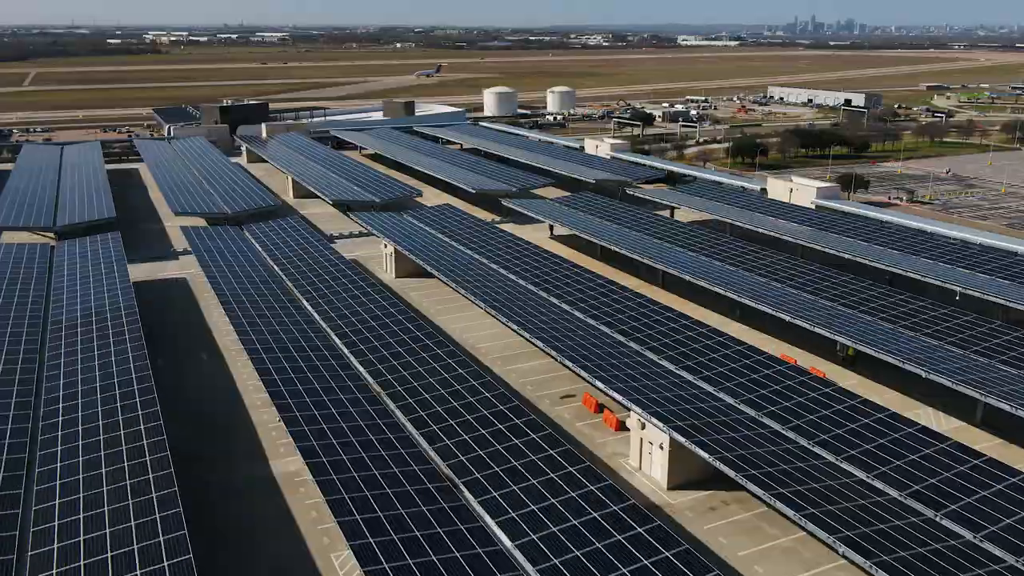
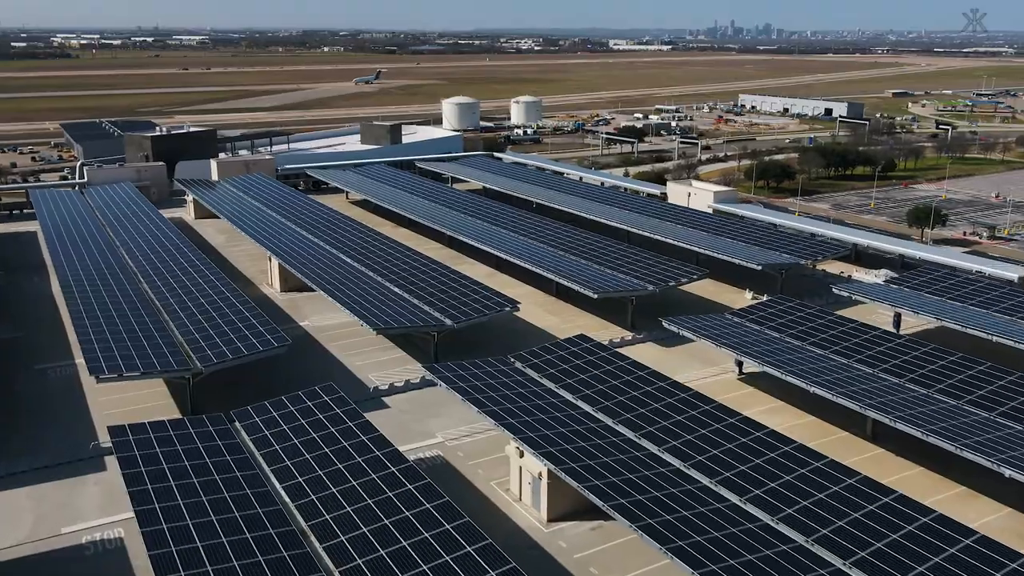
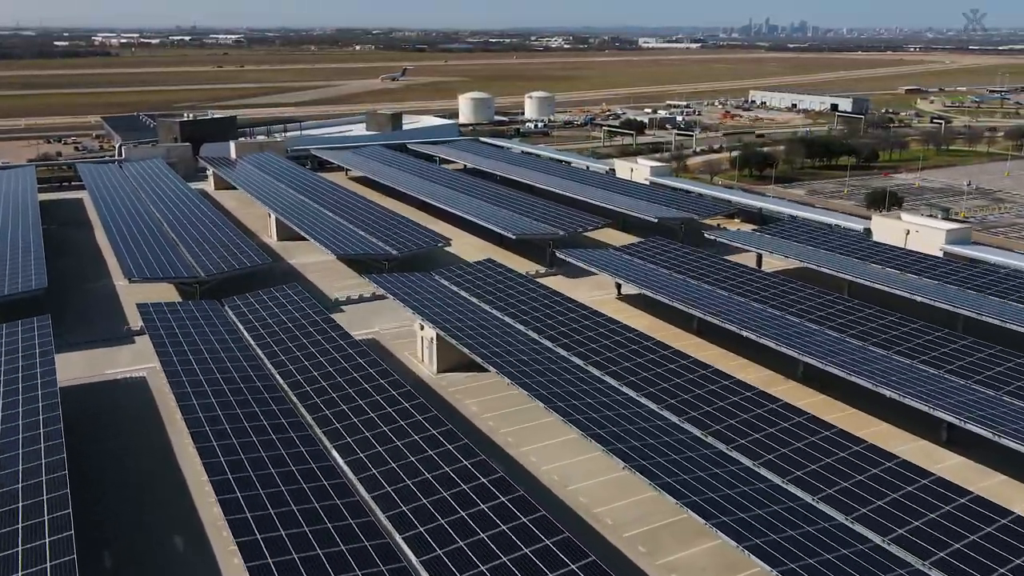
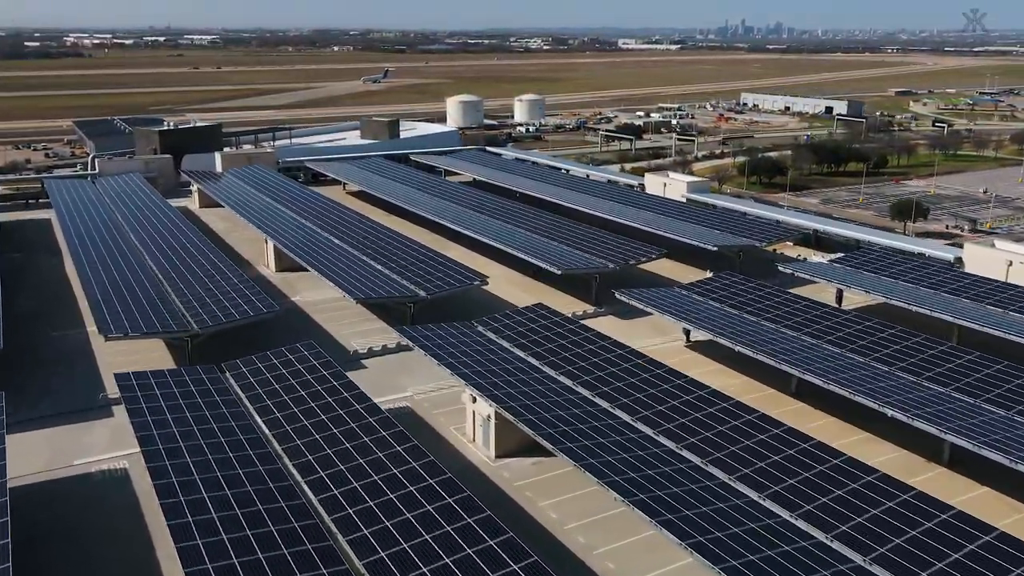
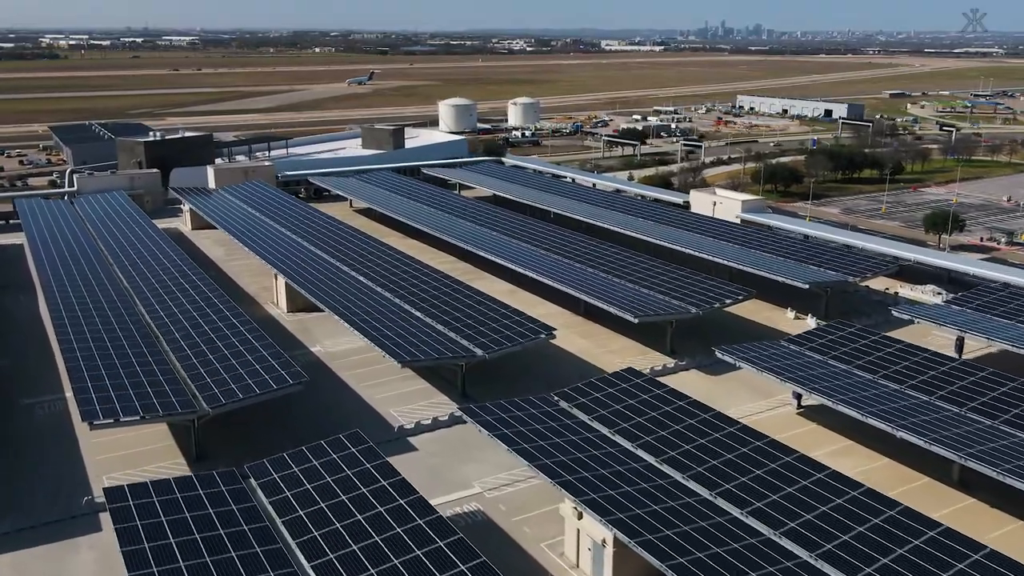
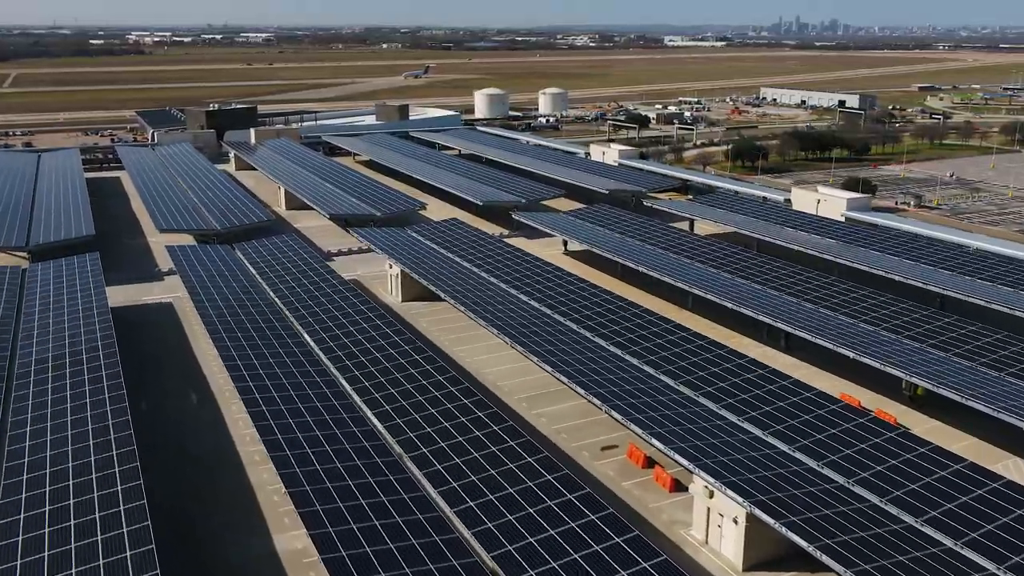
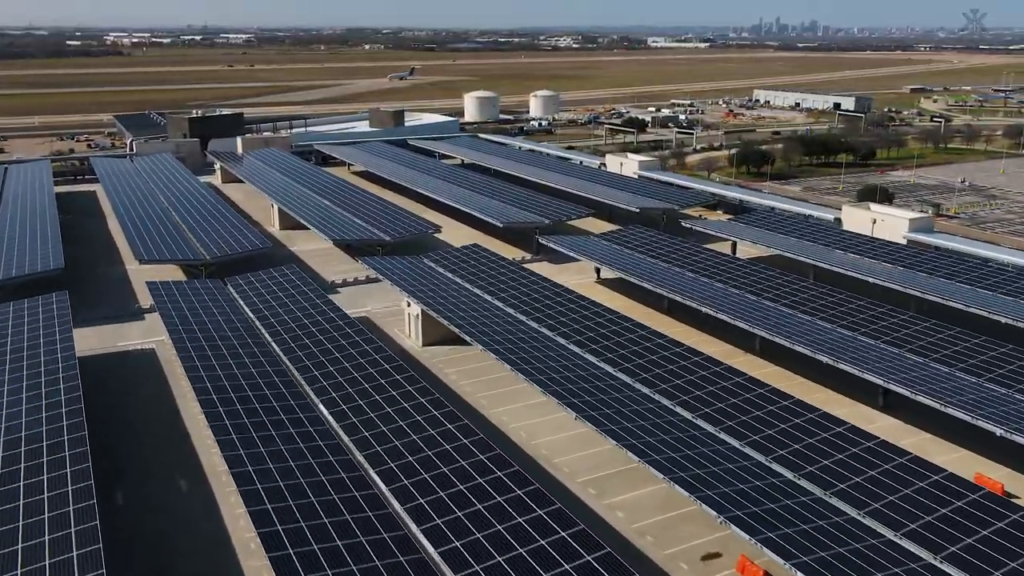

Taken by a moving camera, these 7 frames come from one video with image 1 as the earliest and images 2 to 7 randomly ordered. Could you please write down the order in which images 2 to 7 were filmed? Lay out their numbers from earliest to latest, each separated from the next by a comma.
6, 7, 3, 4, 2, 5
